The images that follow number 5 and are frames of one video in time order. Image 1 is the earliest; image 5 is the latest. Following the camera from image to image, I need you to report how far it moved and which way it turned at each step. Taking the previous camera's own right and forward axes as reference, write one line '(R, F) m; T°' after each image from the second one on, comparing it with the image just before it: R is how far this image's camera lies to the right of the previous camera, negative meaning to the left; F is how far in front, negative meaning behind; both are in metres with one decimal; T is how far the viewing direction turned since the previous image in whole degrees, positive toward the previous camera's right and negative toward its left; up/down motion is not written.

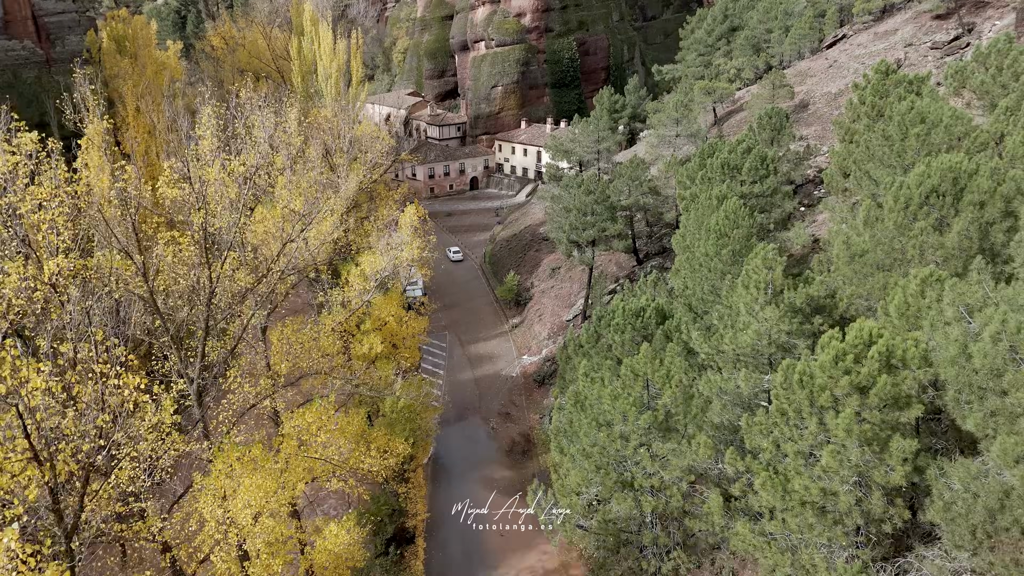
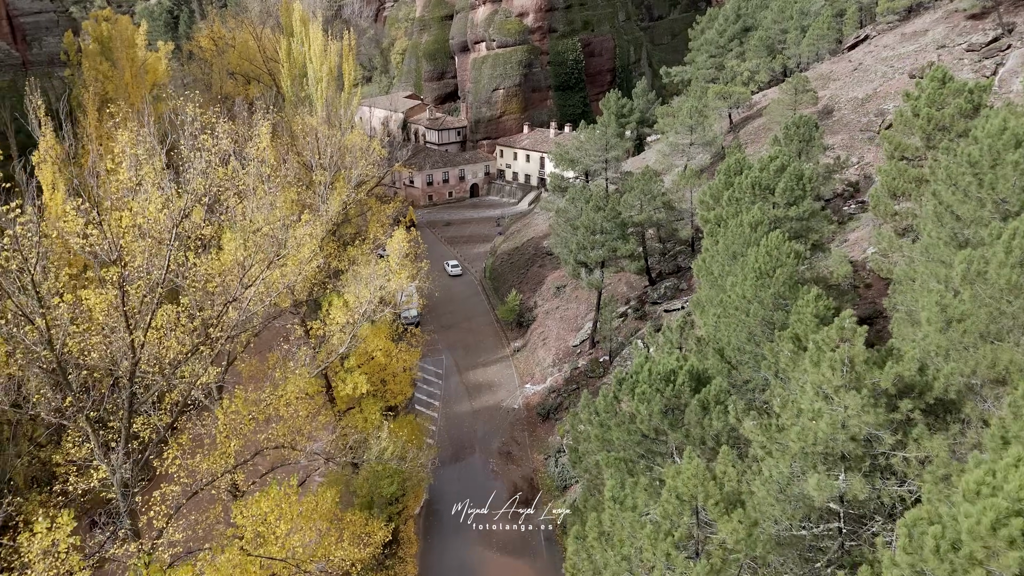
(0.0, +2.9) m; 0°
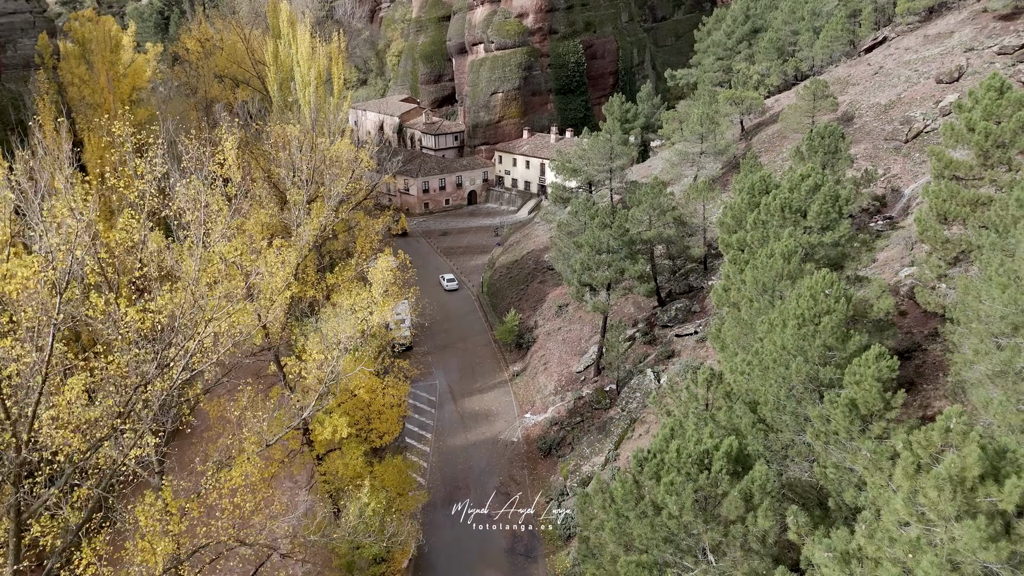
(0.0, +2.5) m; 0°
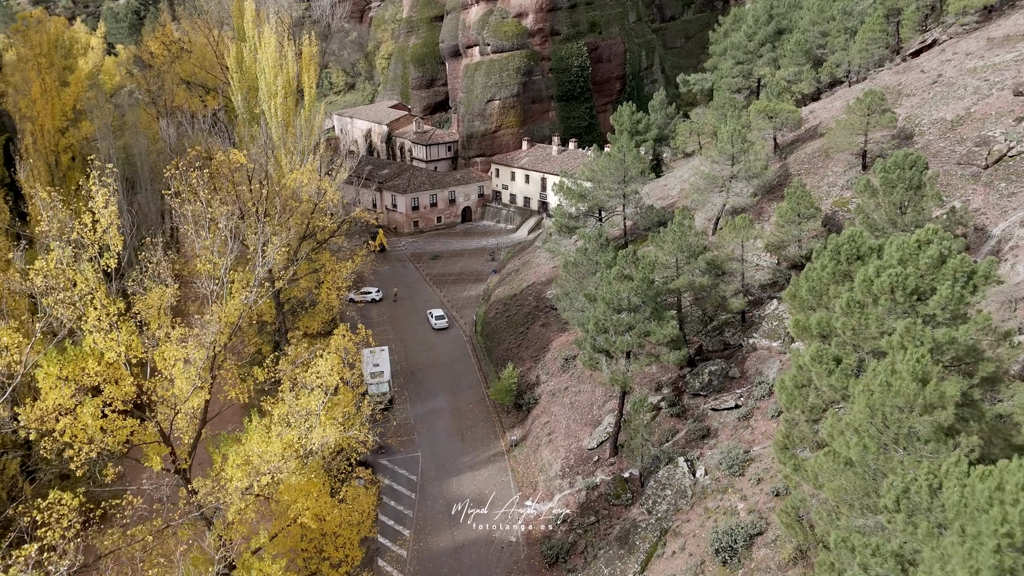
(+0.1, +5.7) m; 0°
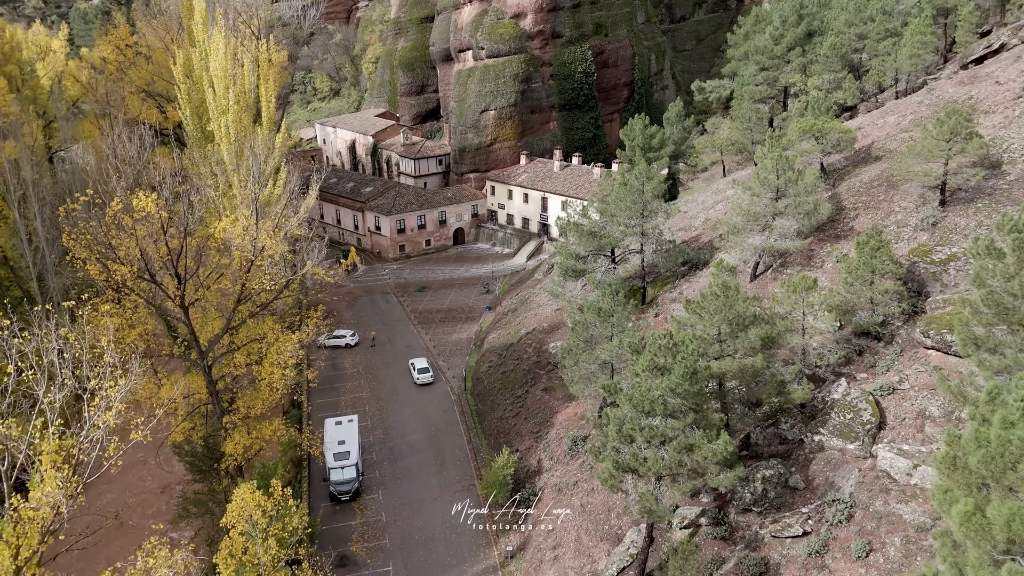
(+0.1, +6.0) m; 0°
